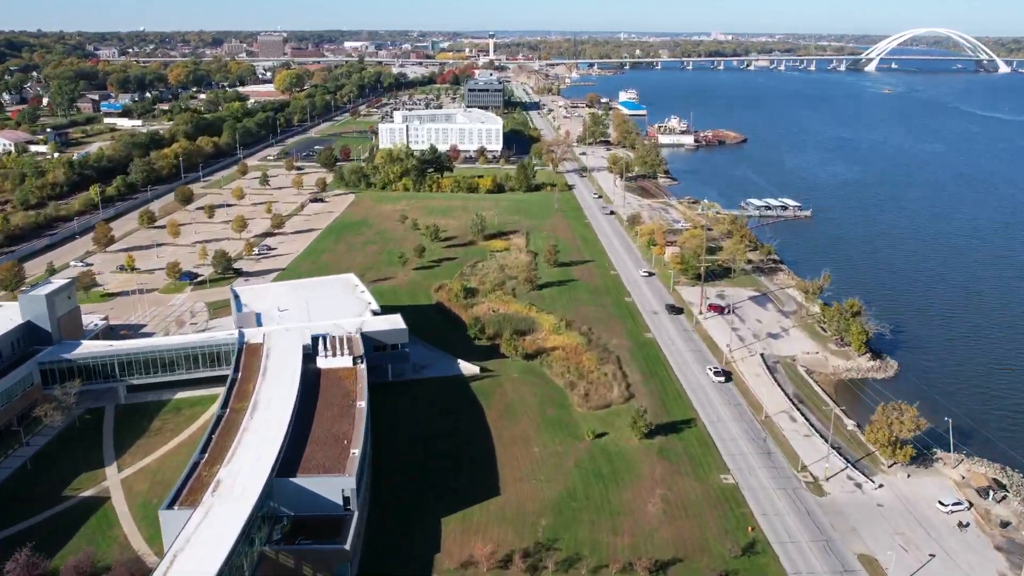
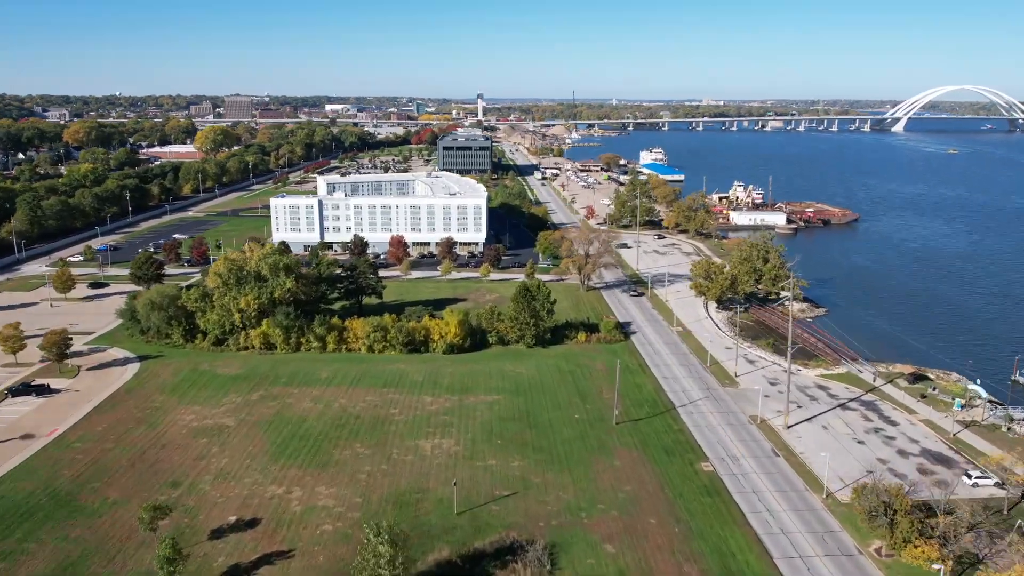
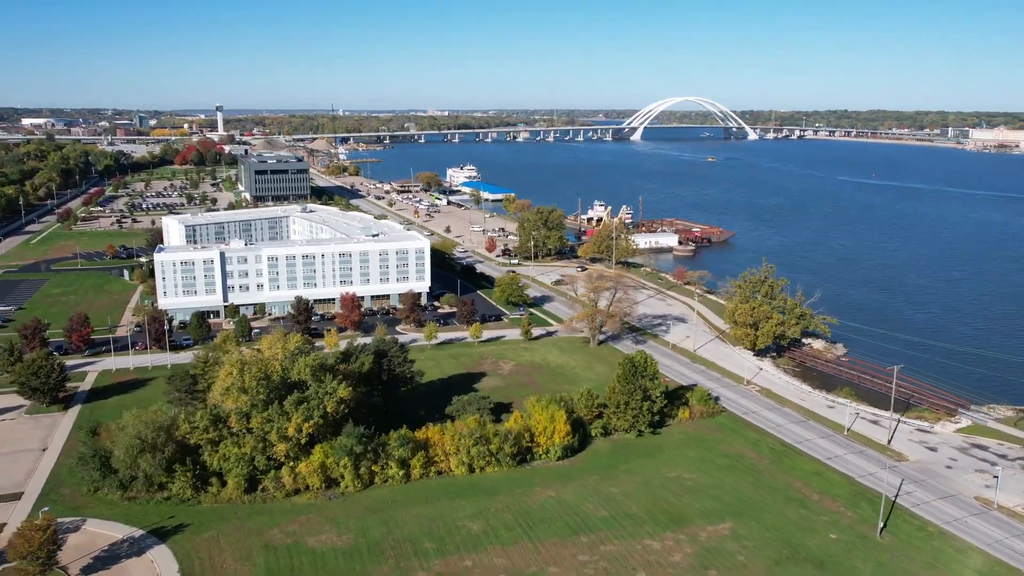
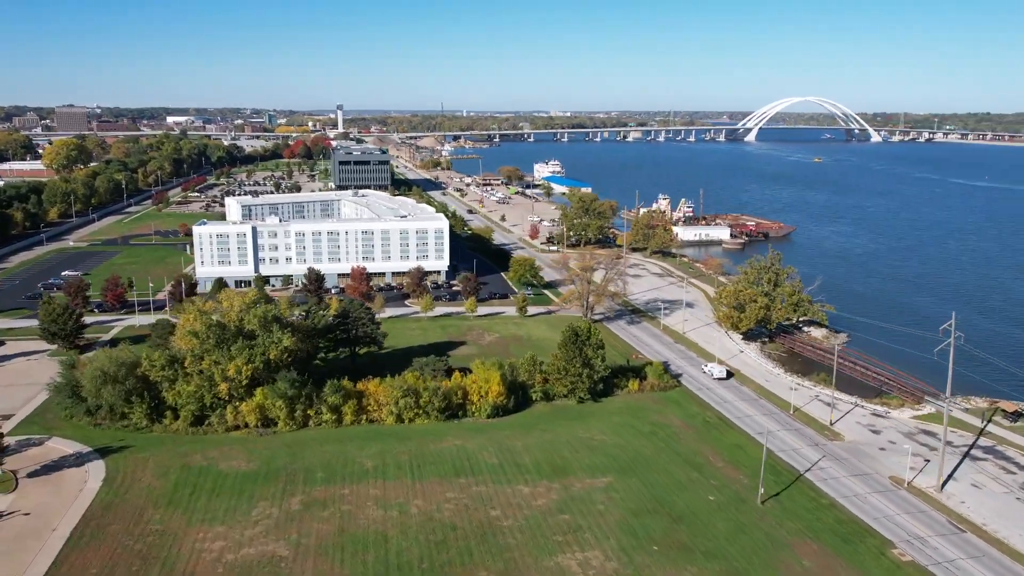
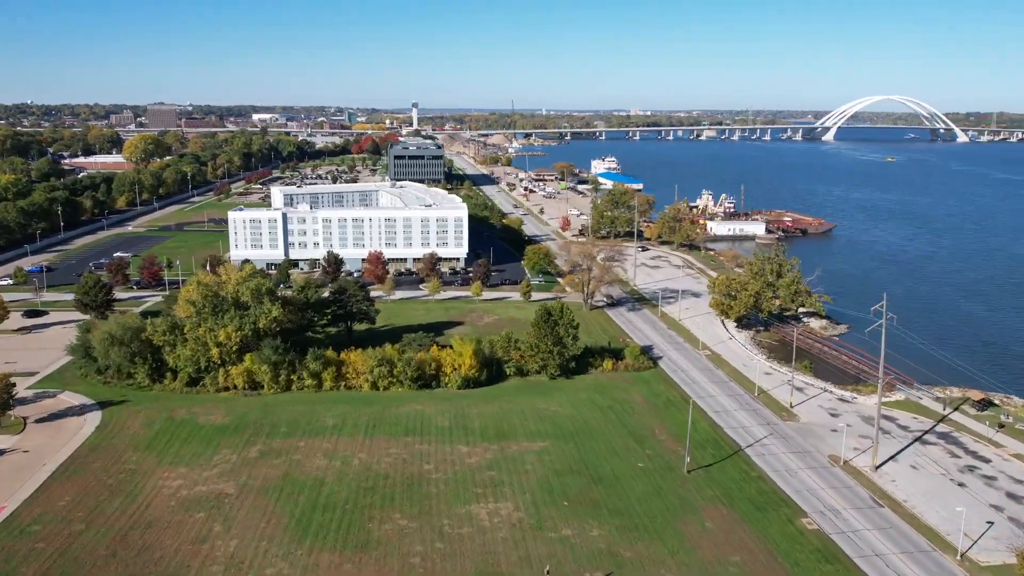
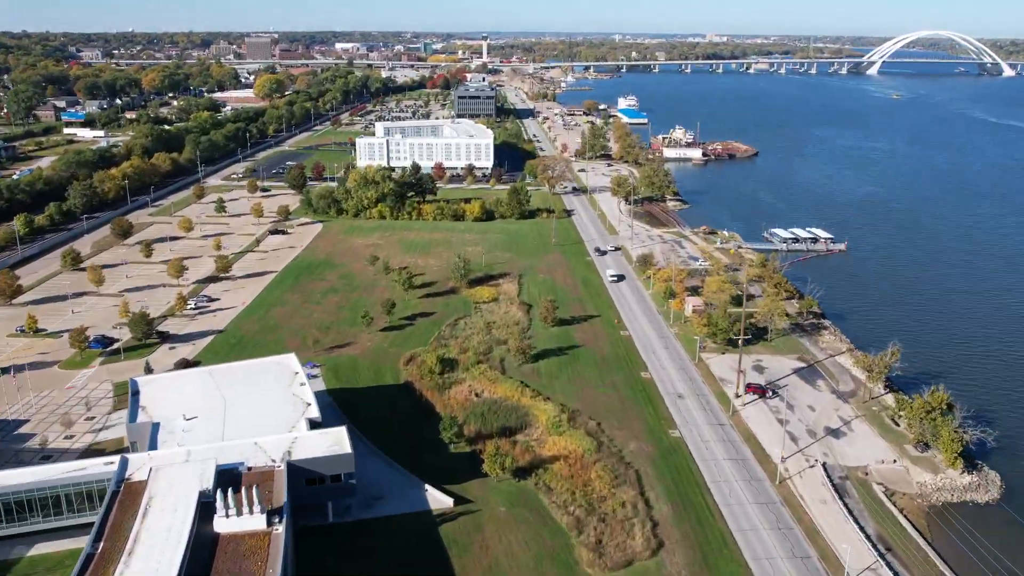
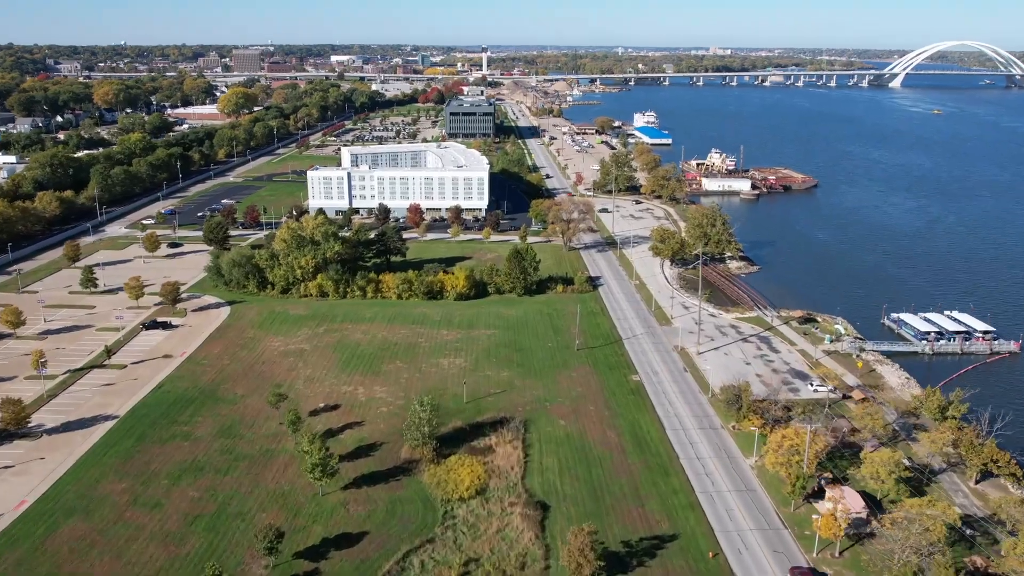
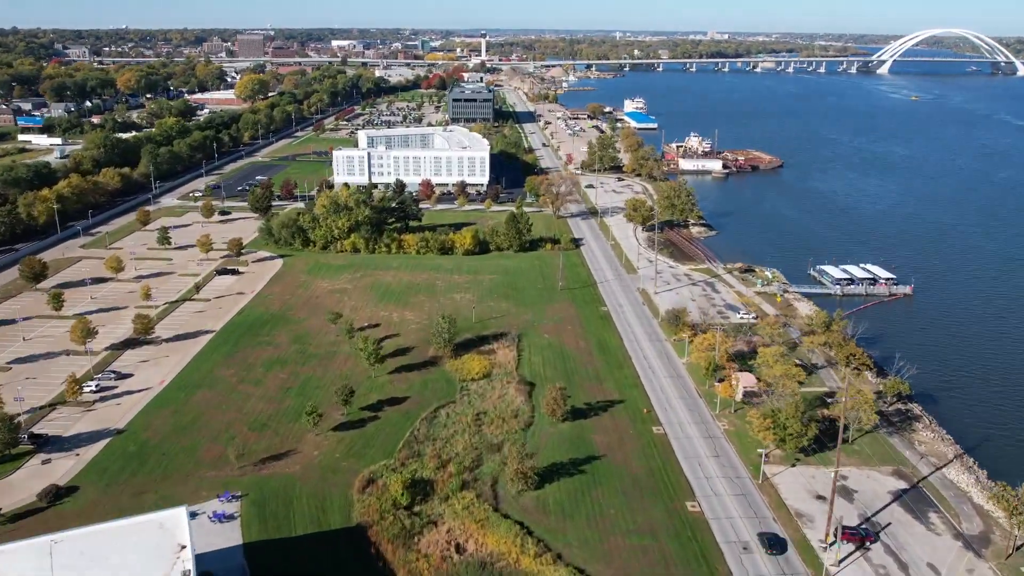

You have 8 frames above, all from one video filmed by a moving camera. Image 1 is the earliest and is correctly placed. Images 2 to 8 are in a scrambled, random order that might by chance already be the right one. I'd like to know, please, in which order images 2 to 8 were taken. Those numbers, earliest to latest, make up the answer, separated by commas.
6, 8, 7, 2, 5, 4, 3
